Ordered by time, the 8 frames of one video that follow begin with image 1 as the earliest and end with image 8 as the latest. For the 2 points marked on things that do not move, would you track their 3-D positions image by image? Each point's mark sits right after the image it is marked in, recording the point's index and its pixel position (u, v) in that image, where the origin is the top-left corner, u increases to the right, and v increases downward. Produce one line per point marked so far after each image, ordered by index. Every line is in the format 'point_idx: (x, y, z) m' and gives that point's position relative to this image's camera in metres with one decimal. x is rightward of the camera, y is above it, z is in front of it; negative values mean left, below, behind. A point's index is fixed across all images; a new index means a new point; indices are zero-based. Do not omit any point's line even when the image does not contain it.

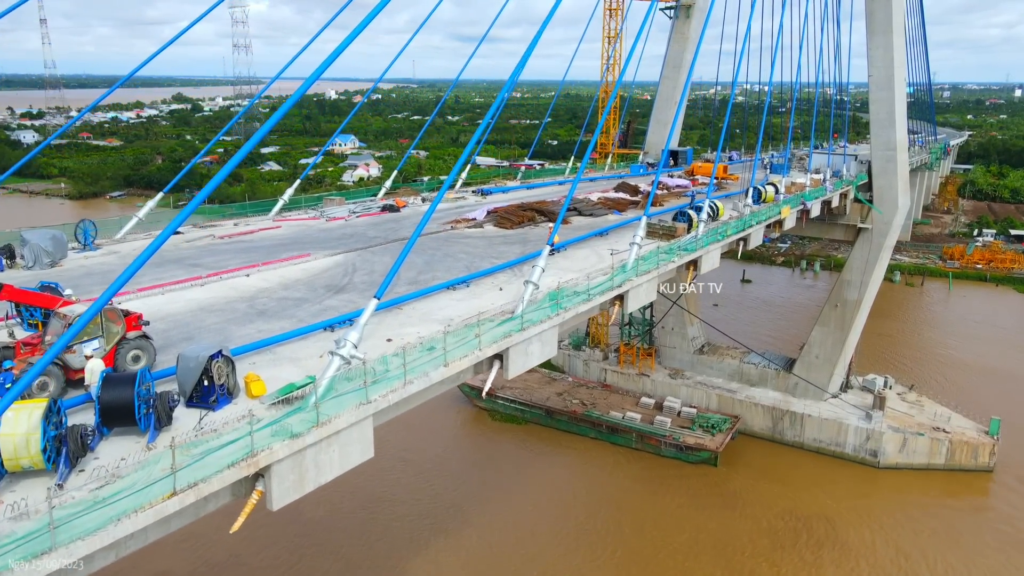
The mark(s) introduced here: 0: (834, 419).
0: (+8.5, -3.5, +18.5) m
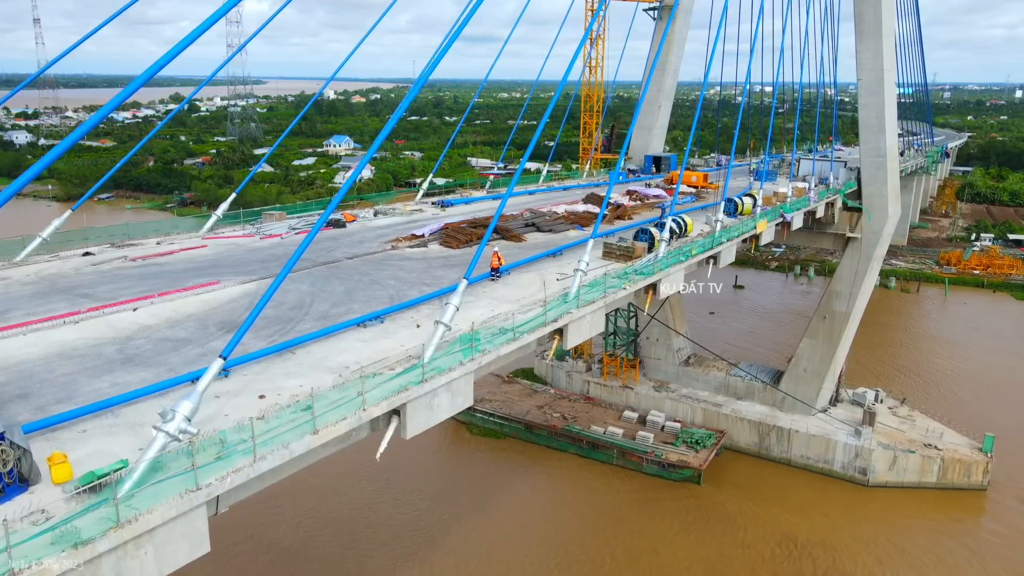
0: (+7.9, -3.8, +17.8) m
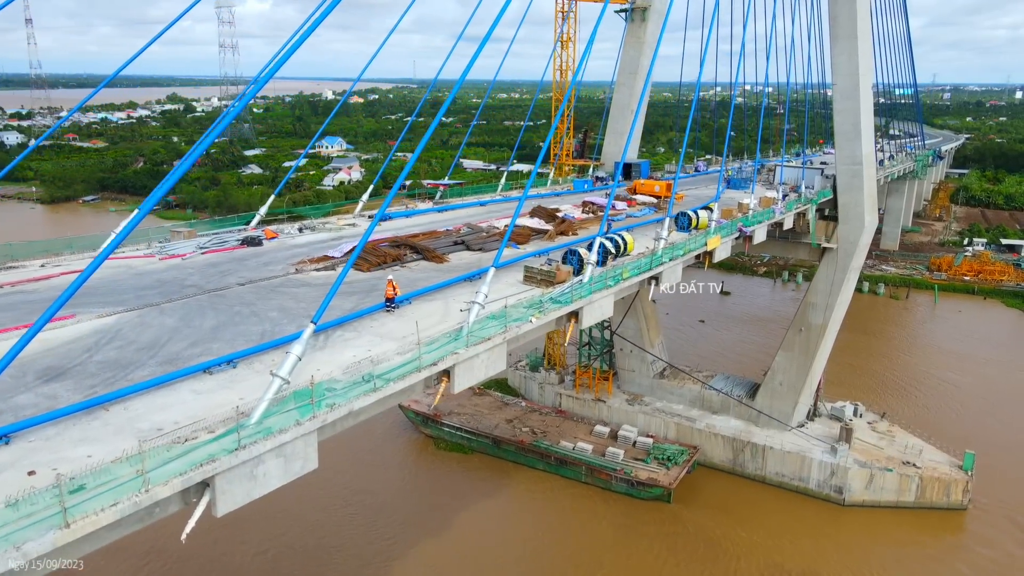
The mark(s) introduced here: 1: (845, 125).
0: (+7.0, -4.1, +17.2) m
1: (+7.8, +3.8, +16.4) m
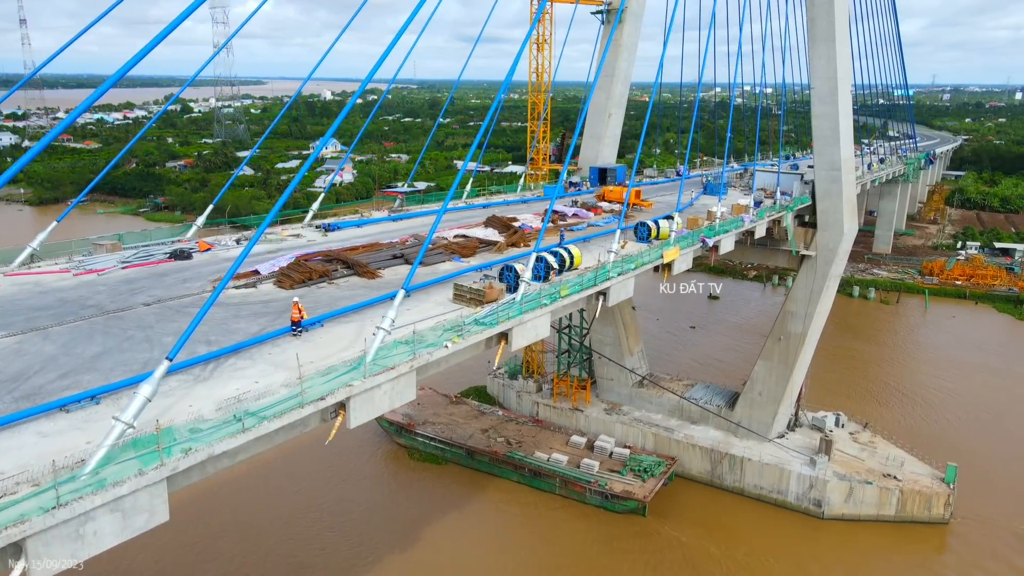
0: (+6.3, -4.3, +16.8) m
1: (+7.2, +3.6, +16.0) m
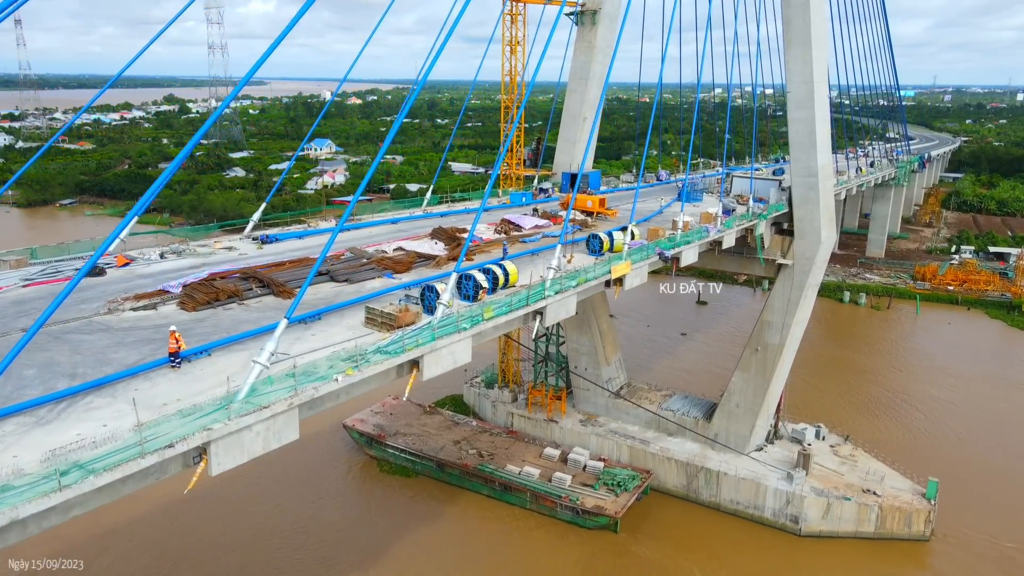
0: (+5.6, -4.5, +16.4) m
1: (+6.4, +3.4, +15.5) m
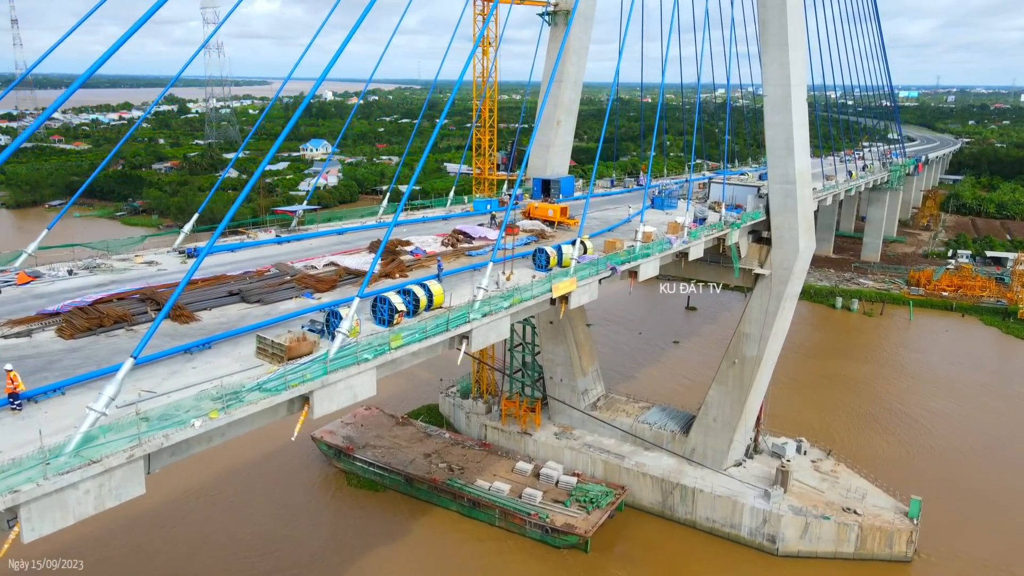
0: (+4.9, -4.7, +15.8) m
1: (+5.7, +3.2, +14.9) m
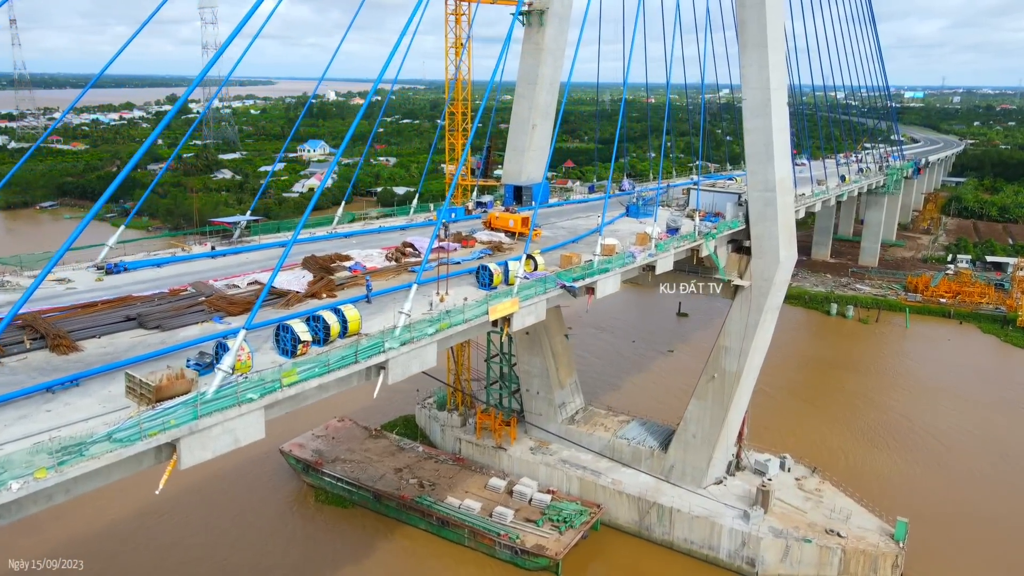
0: (+4.2, -5.0, +15.1) m
1: (+5.0, +2.9, +14.3) m
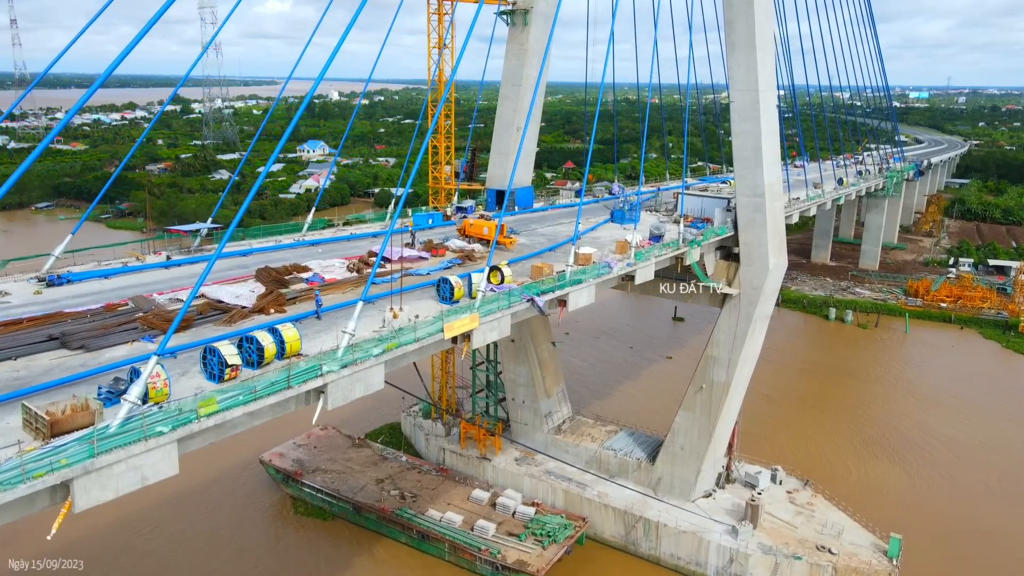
0: (+3.8, -5.1, +14.7) m
1: (+4.7, +2.7, +13.8) m
